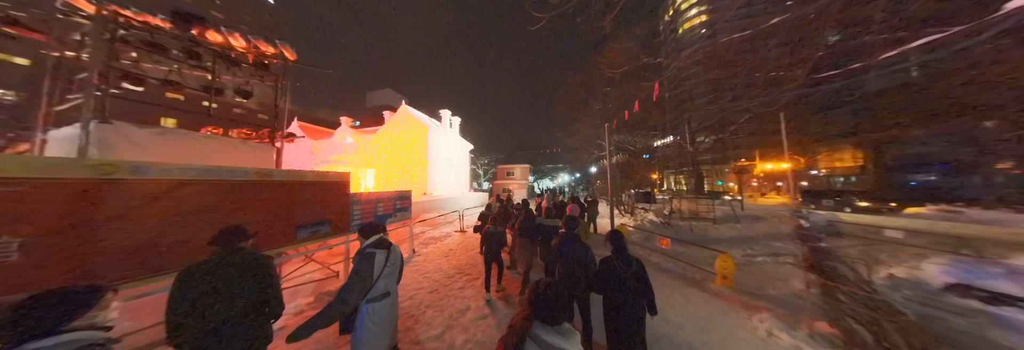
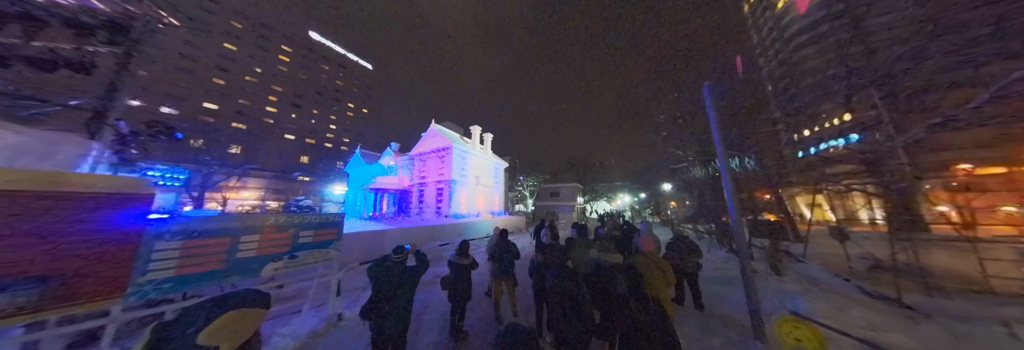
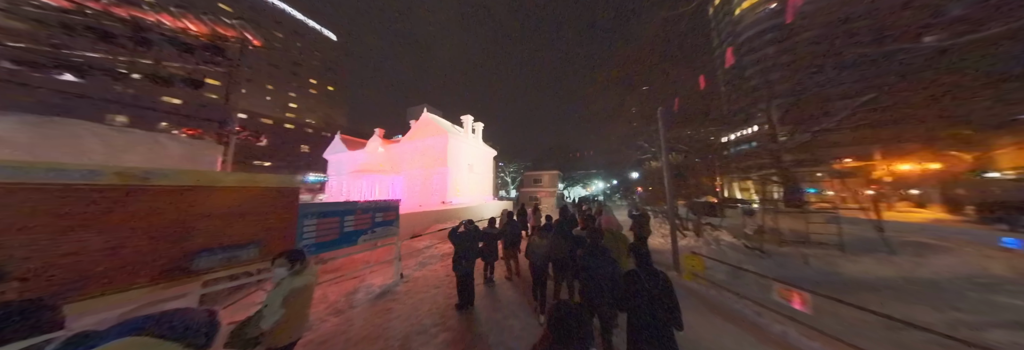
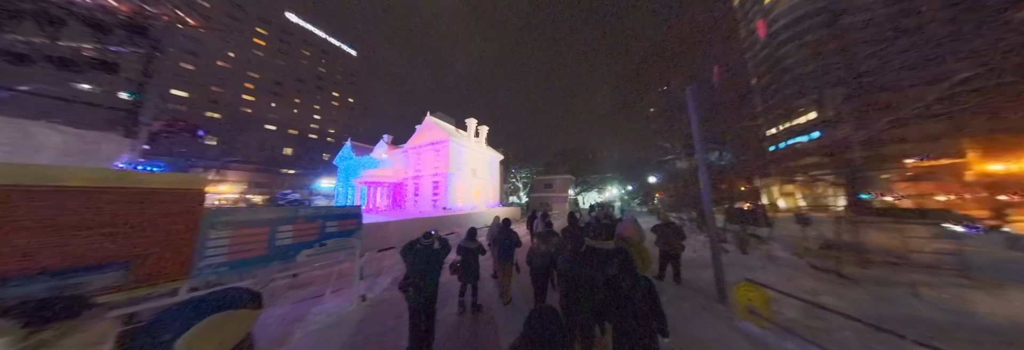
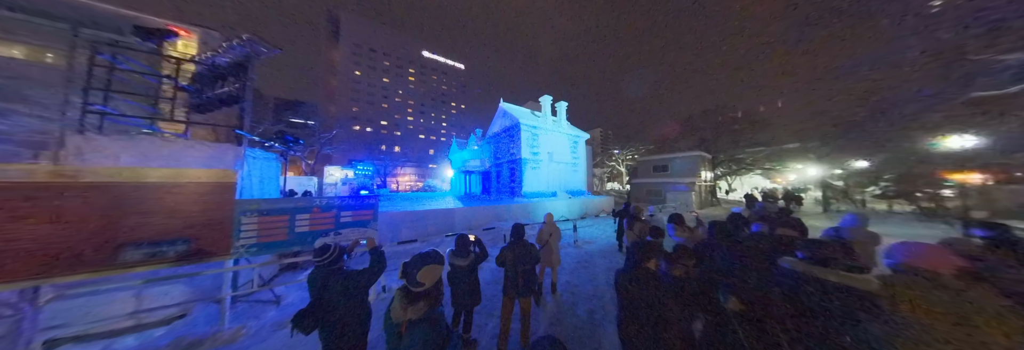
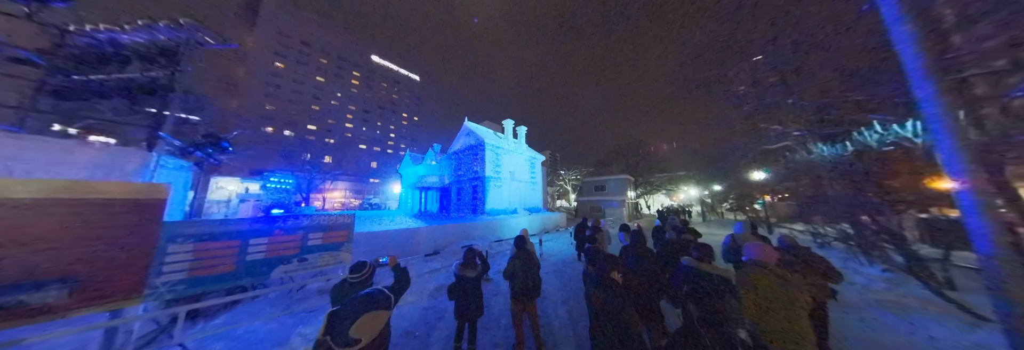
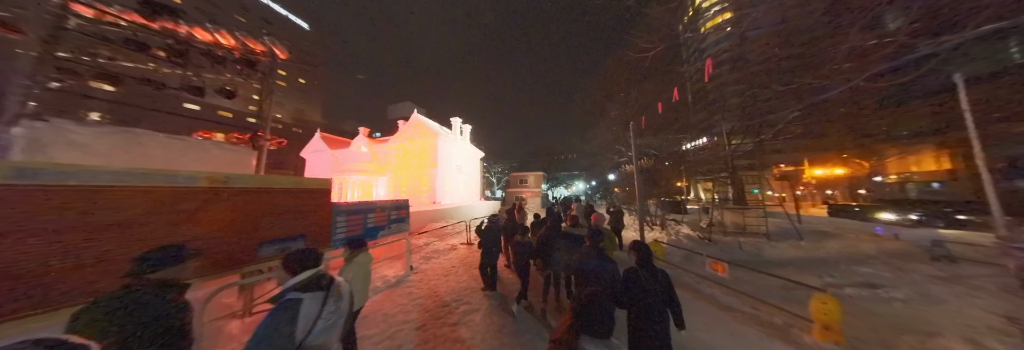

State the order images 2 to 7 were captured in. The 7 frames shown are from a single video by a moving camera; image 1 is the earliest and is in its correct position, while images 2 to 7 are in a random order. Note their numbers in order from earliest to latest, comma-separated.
7, 3, 4, 2, 6, 5
